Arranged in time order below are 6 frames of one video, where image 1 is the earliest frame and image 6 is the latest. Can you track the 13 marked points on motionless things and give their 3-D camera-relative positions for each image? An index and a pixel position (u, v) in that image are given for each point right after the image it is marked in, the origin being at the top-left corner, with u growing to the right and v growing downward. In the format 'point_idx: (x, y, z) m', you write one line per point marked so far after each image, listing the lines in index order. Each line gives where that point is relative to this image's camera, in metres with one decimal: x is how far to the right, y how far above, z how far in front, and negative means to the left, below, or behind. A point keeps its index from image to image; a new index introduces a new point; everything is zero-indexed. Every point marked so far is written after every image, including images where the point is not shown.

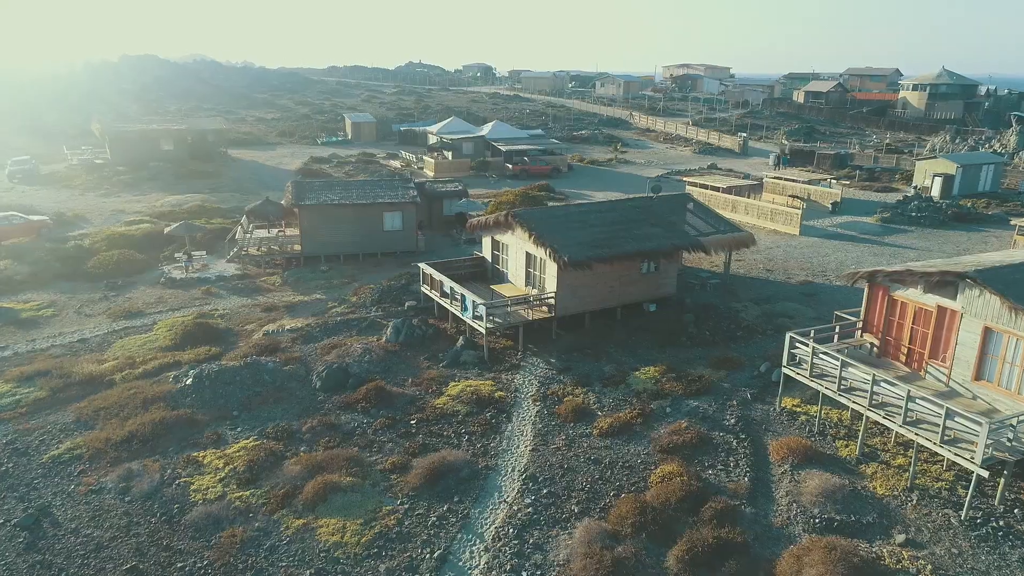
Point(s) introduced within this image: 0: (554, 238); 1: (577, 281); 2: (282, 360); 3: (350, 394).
0: (+1.2, +1.4, +19.5) m
1: (+1.8, +0.2, +19.5) m
2: (-6.3, -2.0, +19.2) m
3: (-4.0, -2.6, +17.4) m
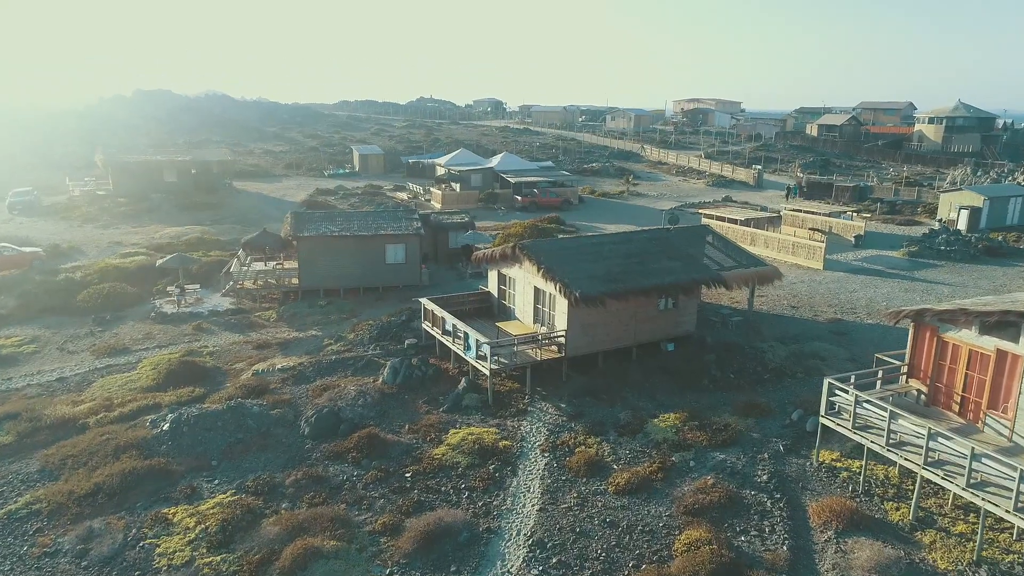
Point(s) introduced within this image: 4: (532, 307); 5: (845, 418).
0: (+1.3, +0.4, +18.1) m
1: (+2.0, -0.8, +18.0) m
2: (-6.1, -2.9, +17.7) m
3: (-3.9, -3.5, +15.9) m
4: (+0.6, -0.5, +19.4) m
5: (+6.5, -2.5, +13.6) m
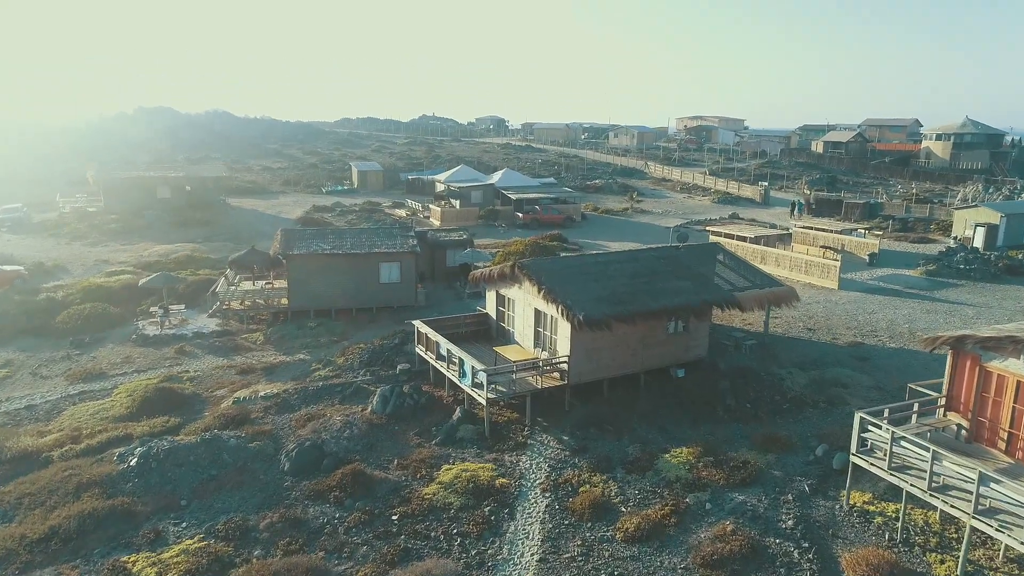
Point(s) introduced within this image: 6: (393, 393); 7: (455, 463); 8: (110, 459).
0: (+1.3, -0.1, +16.8) m
1: (+1.9, -1.3, +16.8) m
2: (-6.2, -3.4, +16.4) m
3: (-3.9, -4.0, +14.5) m
4: (+0.5, -1.1, +18.1) m
5: (+6.4, -2.9, +12.2) m
6: (-3.0, -2.6, +17.5) m
7: (-1.2, -3.8, +15.0) m
8: (-9.0, -3.8, +15.6) m
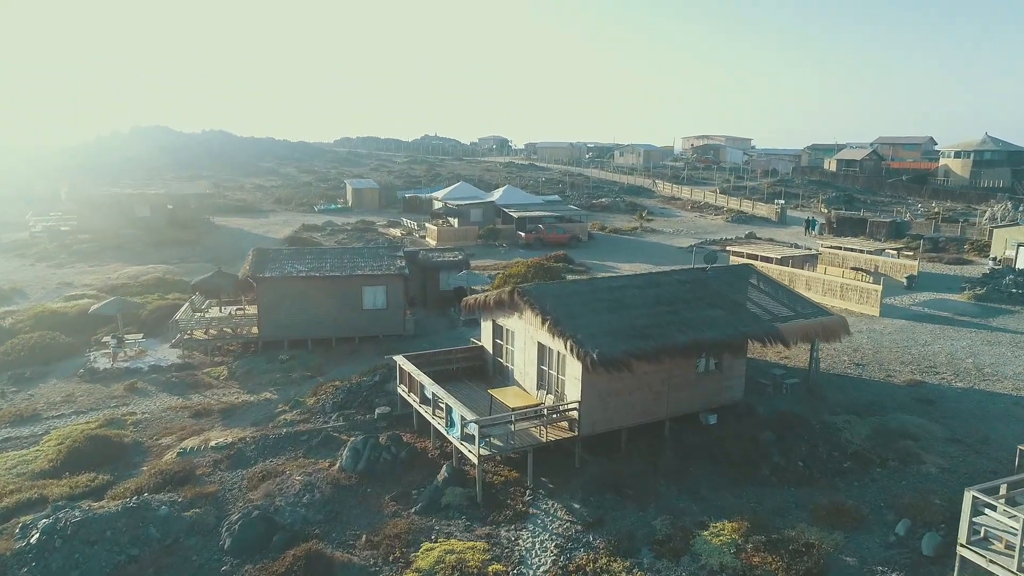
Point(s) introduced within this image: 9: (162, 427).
0: (+1.3, -0.7, +13.9) m
1: (+1.9, -1.9, +13.8) m
2: (-6.2, -4.0, +13.4) m
3: (-4.0, -4.5, +11.5) m
4: (+0.5, -1.8, +15.1) m
5: (+6.4, -3.4, +9.1) m
6: (-3.0, -3.3, +14.5) m
7: (-1.3, -4.3, +11.9) m
8: (-9.0, -4.4, +12.6) m
9: (-8.7, -3.4, +17.3) m
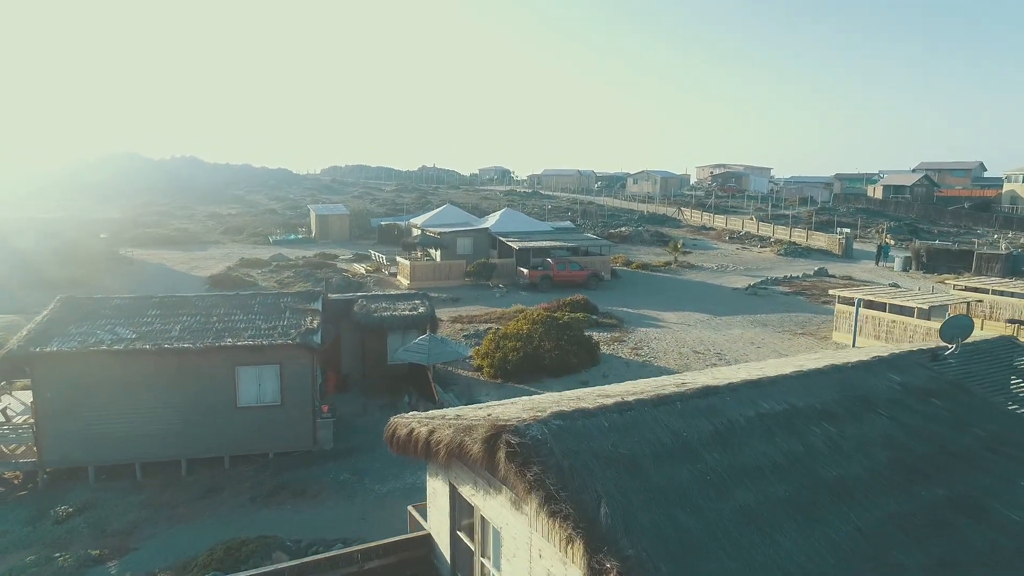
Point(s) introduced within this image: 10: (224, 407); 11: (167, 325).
0: (+1.1, -1.7, +3.9) m
1: (+1.8, -2.9, +3.7) m
2: (-6.4, -5.0, +3.3) m
3: (-4.2, -5.4, +1.3) m
4: (+0.3, -2.8, +5.1) m
5: (+6.2, -4.2, -1.0) m
6: (-3.2, -4.3, +4.4) m
7: (-1.4, -5.2, +1.8) m
8: (-9.2, -5.3, +2.5) m
9: (-8.8, -4.6, +7.2) m
10: (-5.2, -2.1, +12.7) m
11: (-6.4, -0.6, +12.9) m
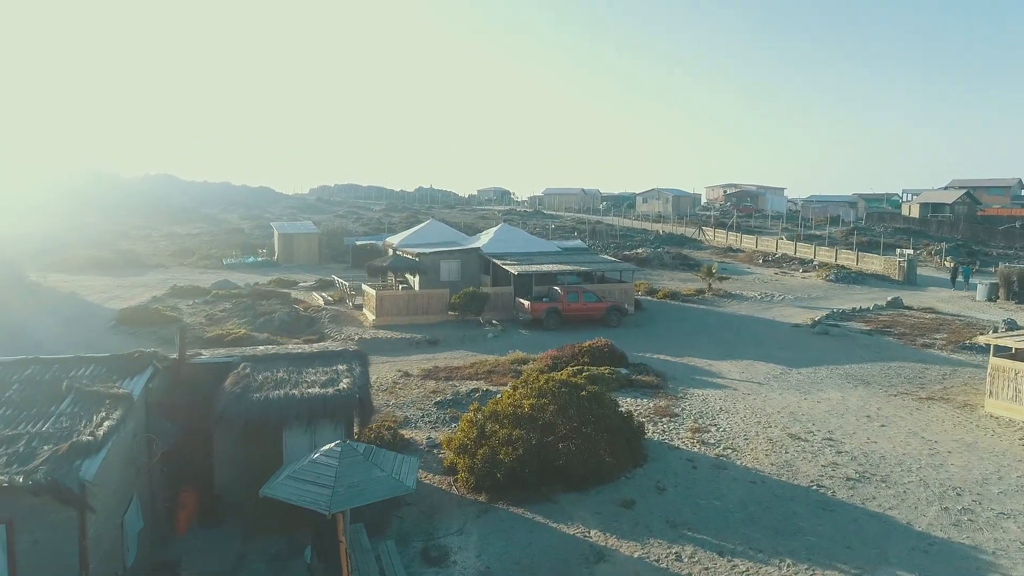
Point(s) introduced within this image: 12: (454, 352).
0: (+1.0, -2.1, -2.8) m
1: (+1.6, -3.3, -3.0) m
2: (-6.5, -5.3, -3.5) m
3: (-4.3, -5.6, -5.5) m
4: (+0.2, -3.2, -1.6) m
5: (+6.1, -4.3, -7.8) m
6: (-3.3, -4.6, -2.4) m
7: (-1.6, -5.5, -5.0) m
8: (-9.3, -5.6, -4.3) m
9: (-8.9, -5.0, +0.4) m
10: (-5.3, -2.7, +6.0) m
11: (-6.5, -1.3, +6.3) m
12: (-1.5, -1.7, +18.4) m
